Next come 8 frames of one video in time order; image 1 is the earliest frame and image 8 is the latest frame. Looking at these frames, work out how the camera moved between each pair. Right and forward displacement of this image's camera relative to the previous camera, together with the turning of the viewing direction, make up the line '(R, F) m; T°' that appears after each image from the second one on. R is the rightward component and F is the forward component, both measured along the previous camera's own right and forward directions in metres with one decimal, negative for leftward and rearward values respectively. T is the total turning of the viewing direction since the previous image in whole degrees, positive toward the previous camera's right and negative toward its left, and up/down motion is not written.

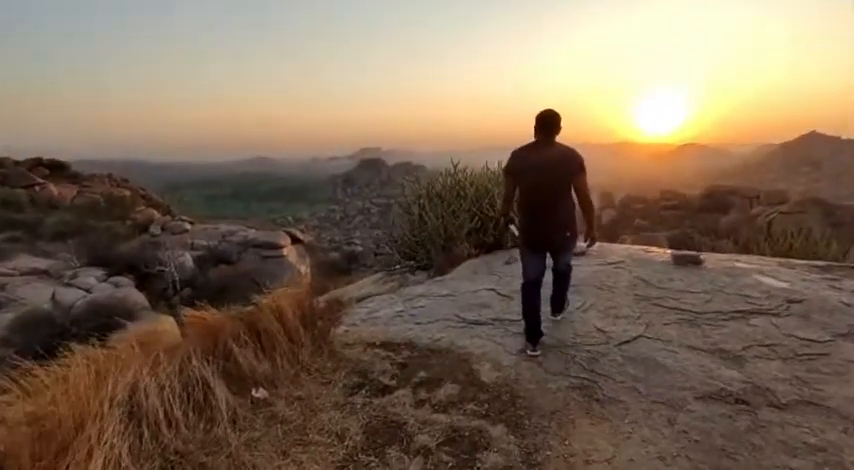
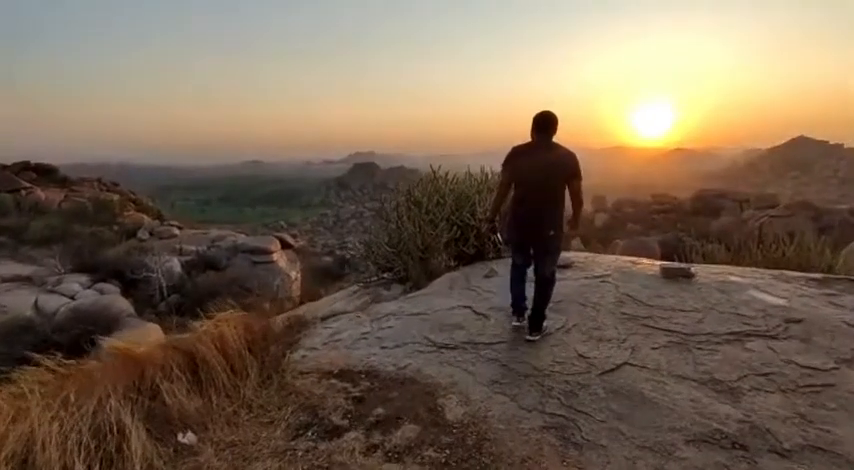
(+0.2, +0.4) m; +1°
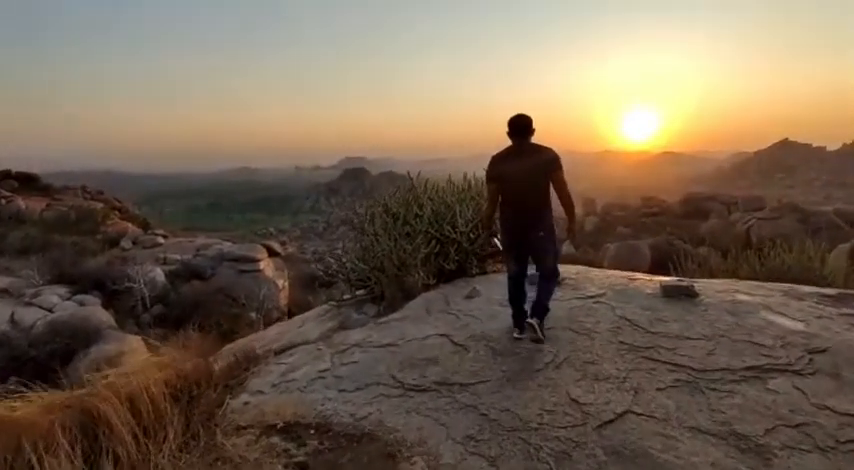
(+0.2, +0.7) m; +1°
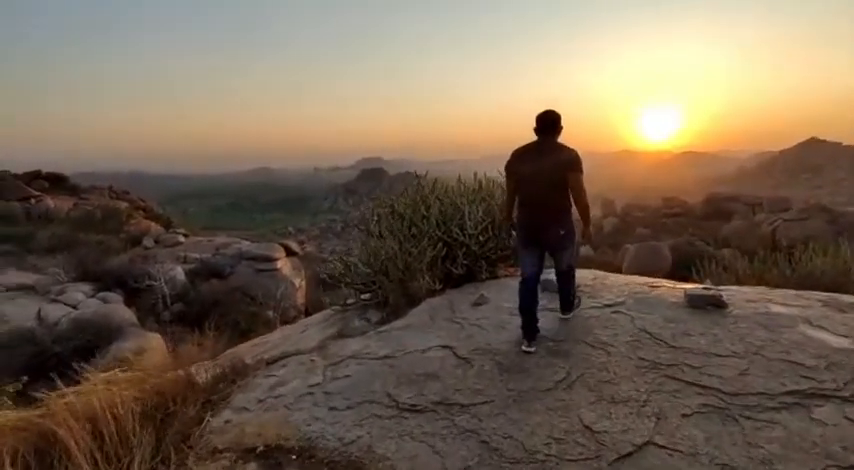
(+0.1, +0.4) m; -2°
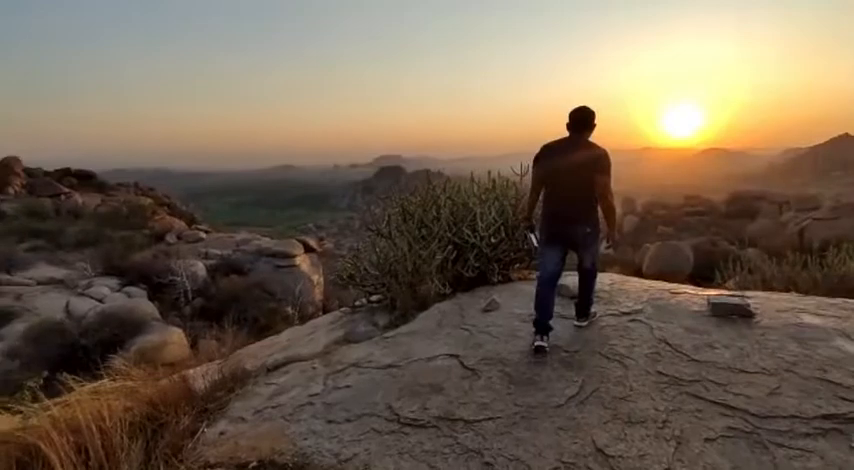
(+0.1, +0.2) m; -2°
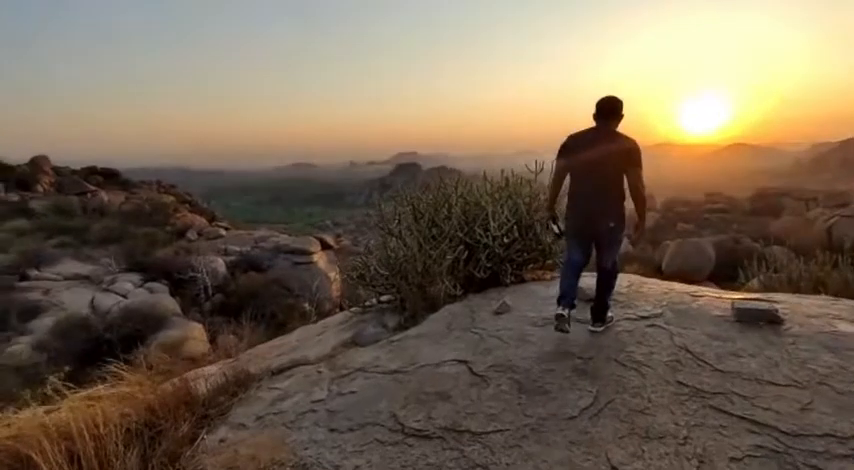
(+0.1, +0.2) m; -2°
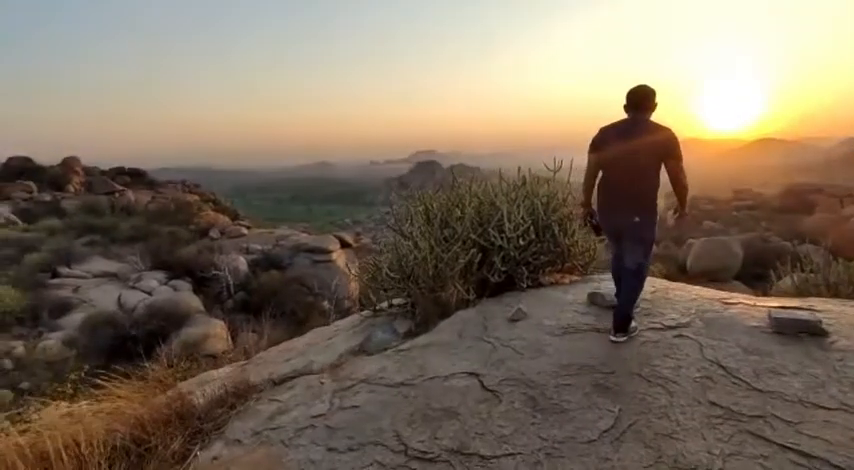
(+0.1, +0.3) m; -2°
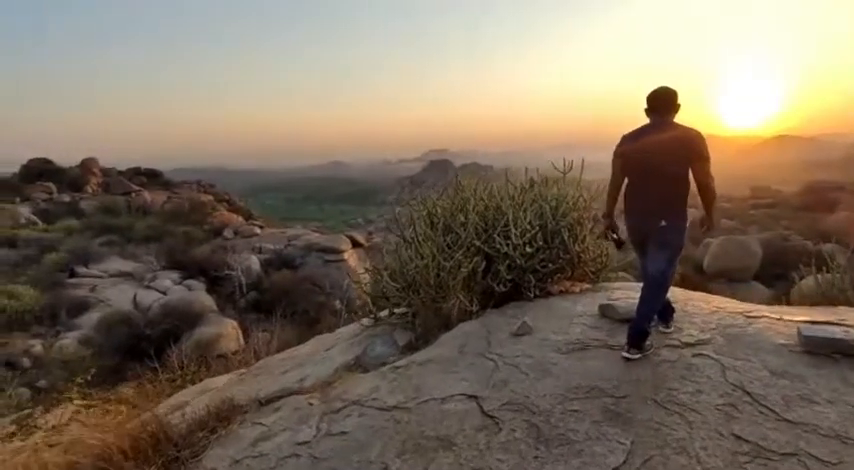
(+0.1, +0.3) m; -1°
